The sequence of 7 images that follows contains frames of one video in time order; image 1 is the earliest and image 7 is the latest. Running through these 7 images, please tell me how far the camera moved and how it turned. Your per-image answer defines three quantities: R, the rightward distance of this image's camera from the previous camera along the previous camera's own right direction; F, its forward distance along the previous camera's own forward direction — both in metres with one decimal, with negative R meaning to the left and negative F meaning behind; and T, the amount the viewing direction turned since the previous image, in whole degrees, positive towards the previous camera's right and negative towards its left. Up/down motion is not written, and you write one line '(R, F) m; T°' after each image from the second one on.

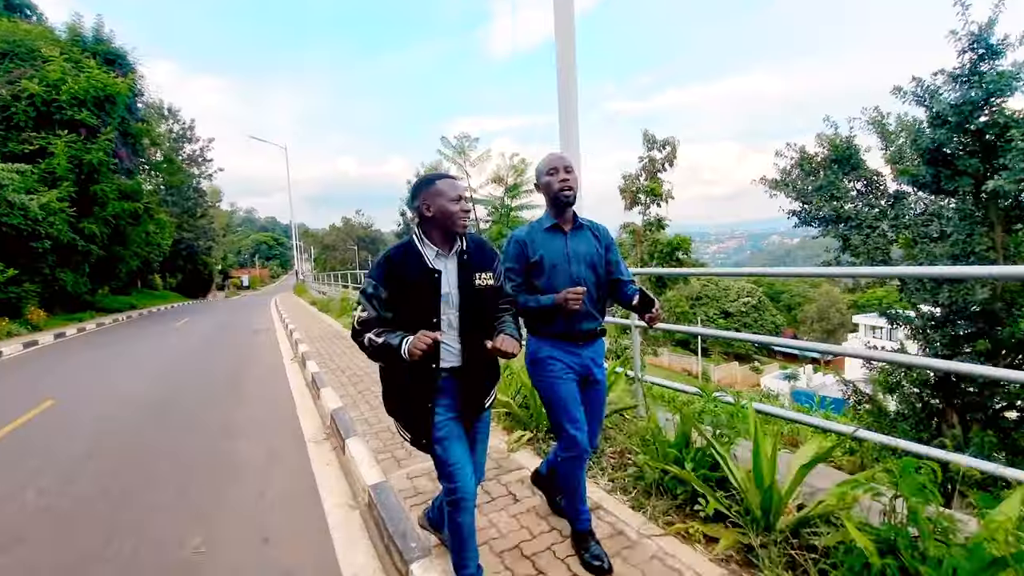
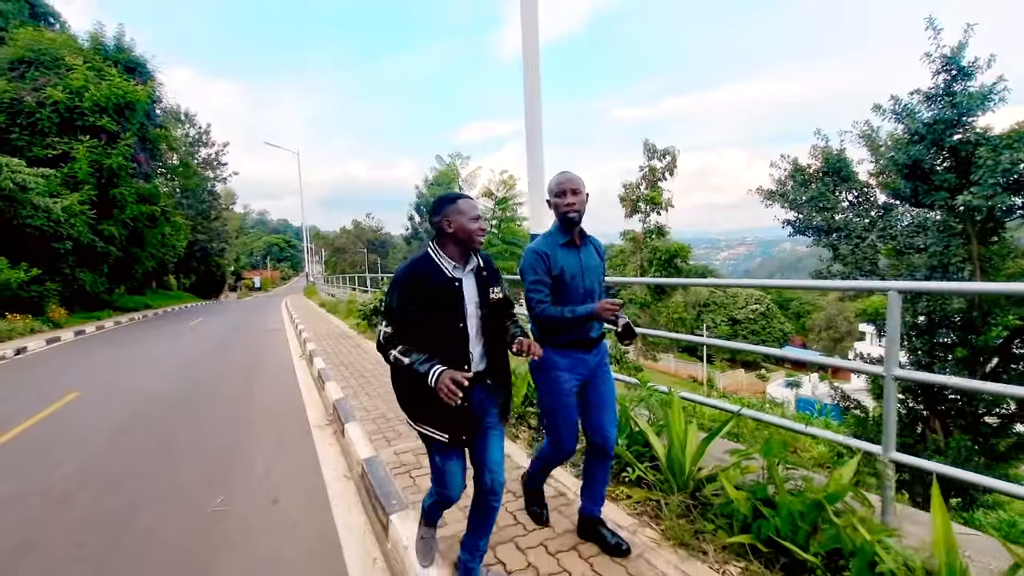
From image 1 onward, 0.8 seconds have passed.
(+0.2, -0.5) m; -1°
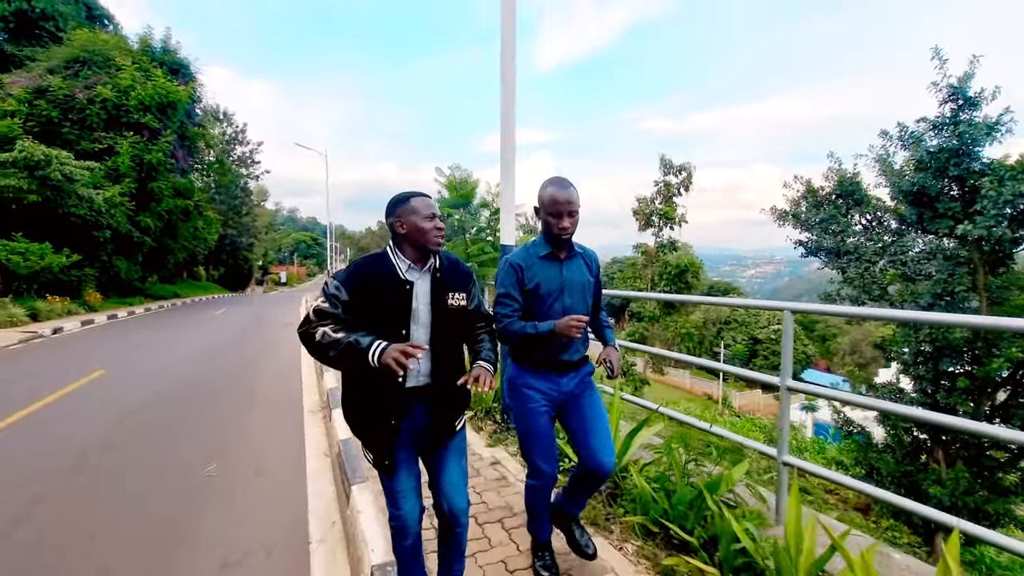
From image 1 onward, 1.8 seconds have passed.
(+0.3, -0.3) m; -3°
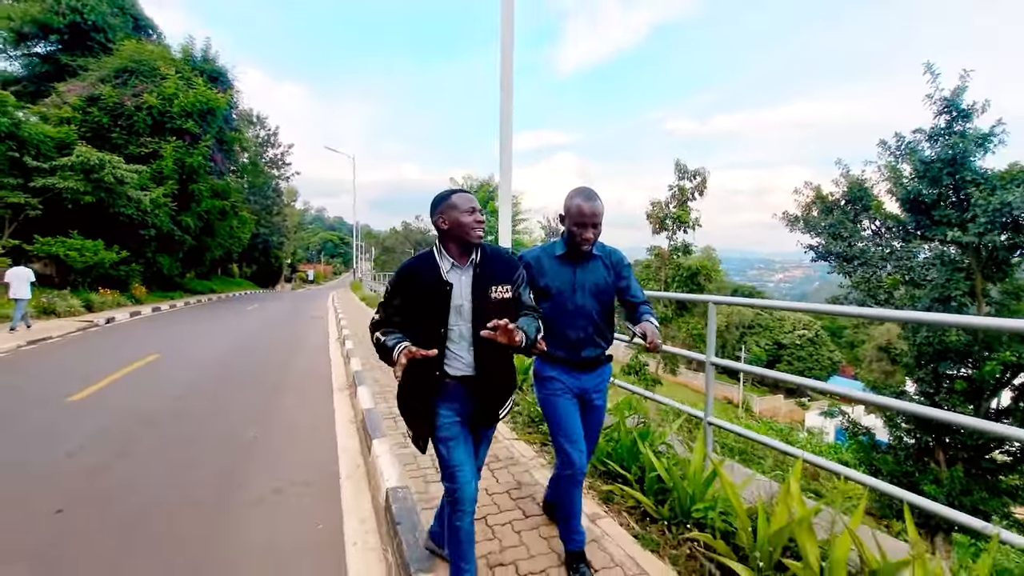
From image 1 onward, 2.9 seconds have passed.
(+0.2, -0.7) m; -2°
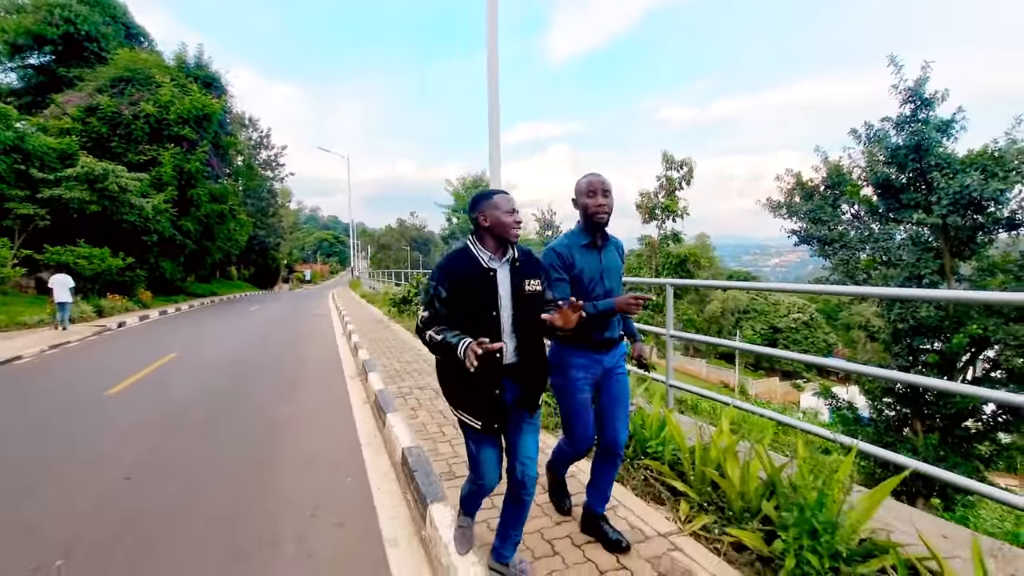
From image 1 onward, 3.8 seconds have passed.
(0.0, -0.5) m; 0°
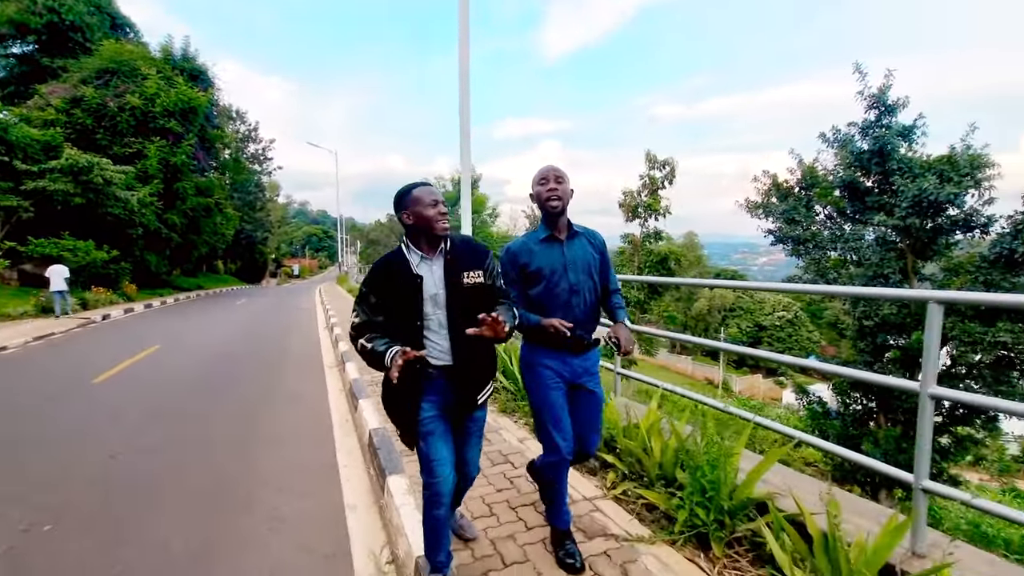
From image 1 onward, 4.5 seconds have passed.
(+0.2, -0.3) m; +1°
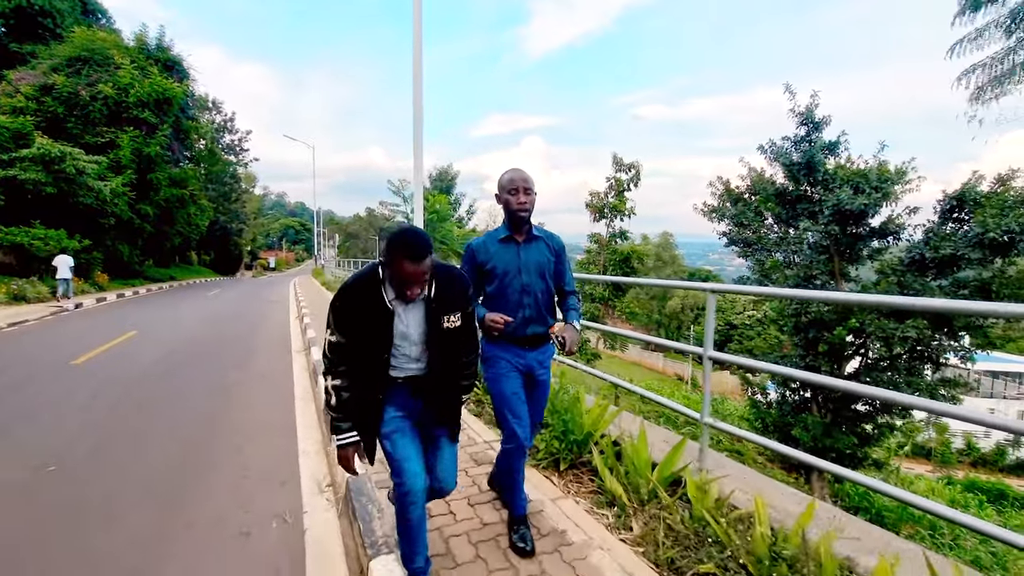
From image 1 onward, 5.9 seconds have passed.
(+0.3, -0.7) m; +2°
